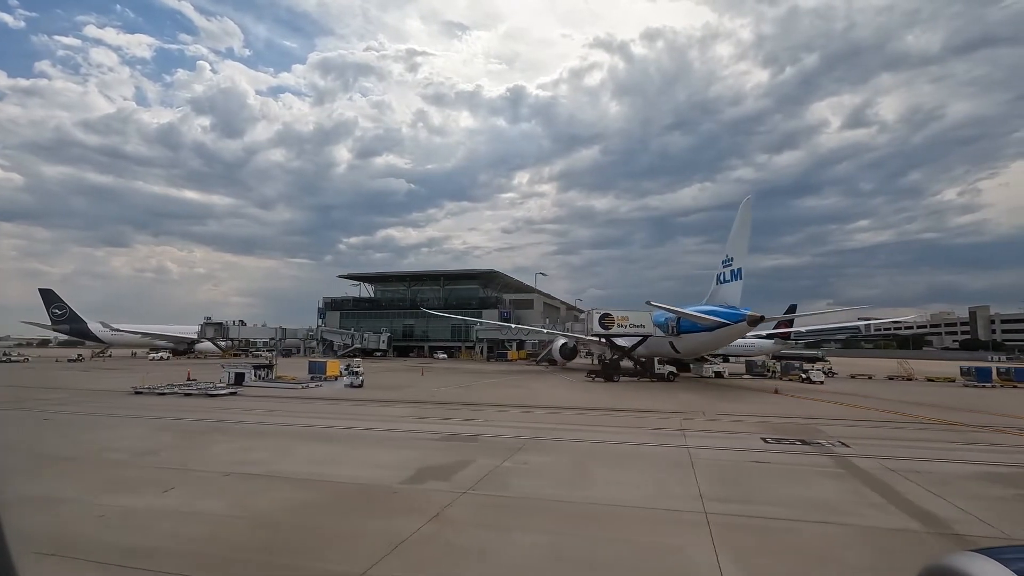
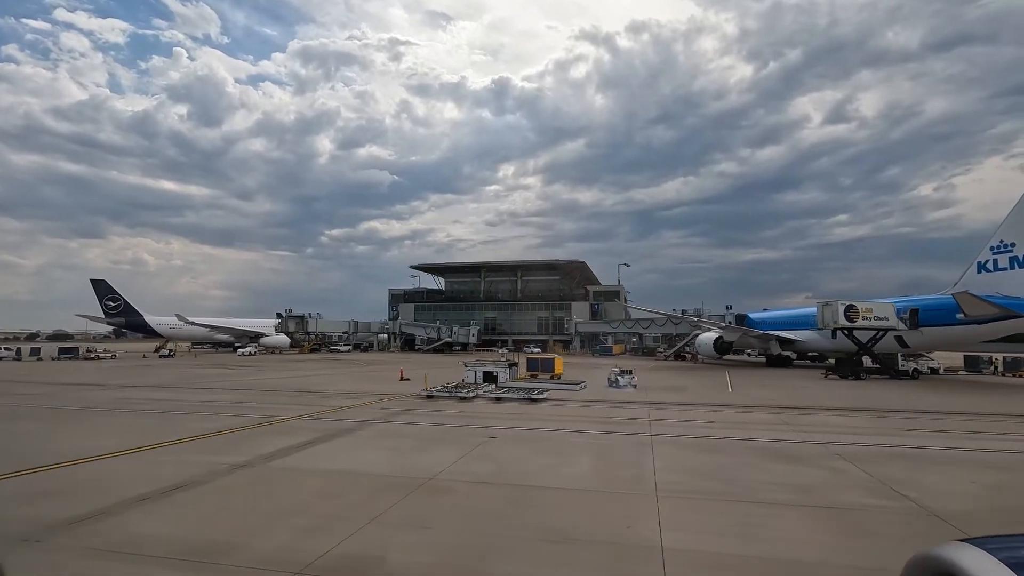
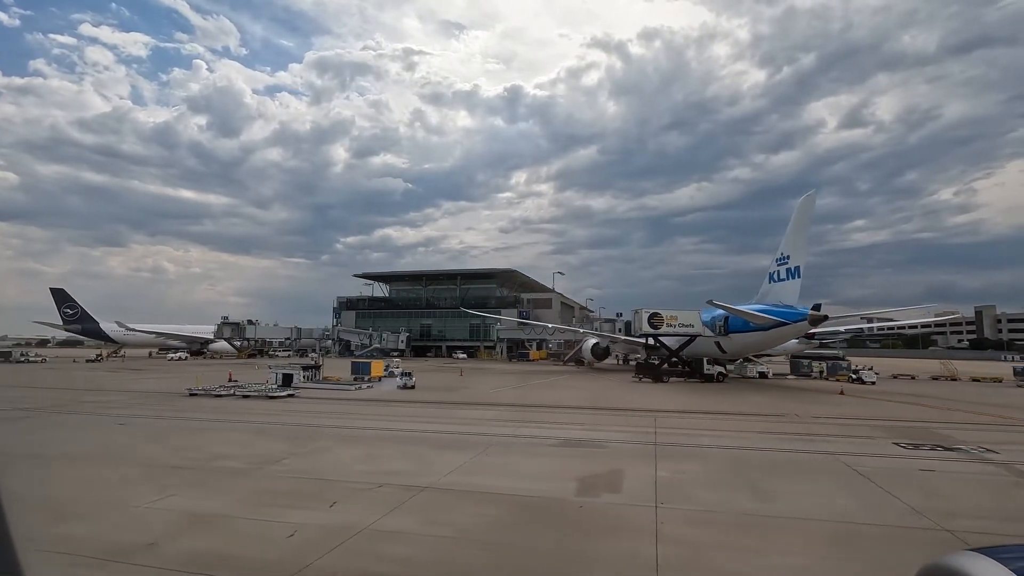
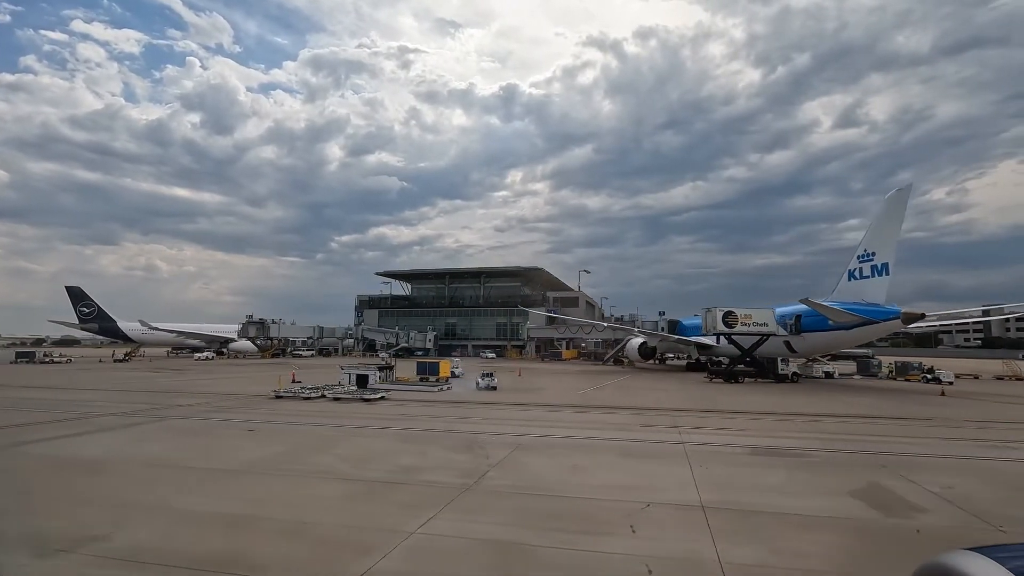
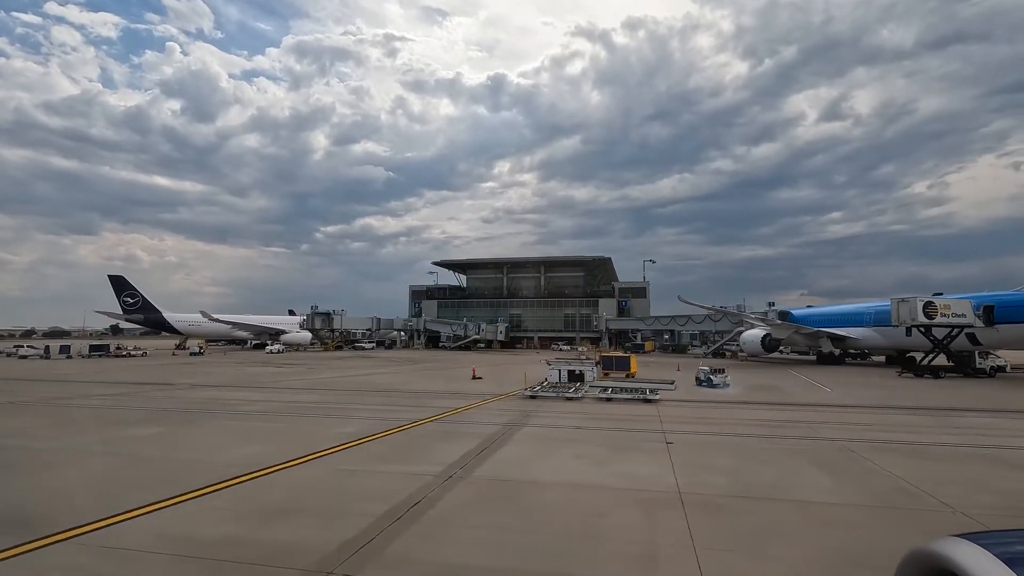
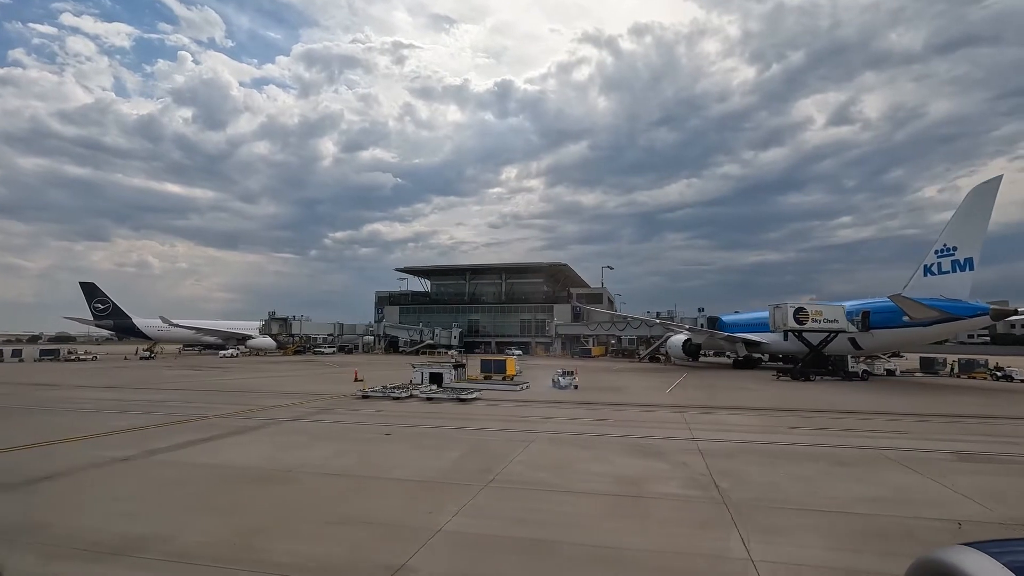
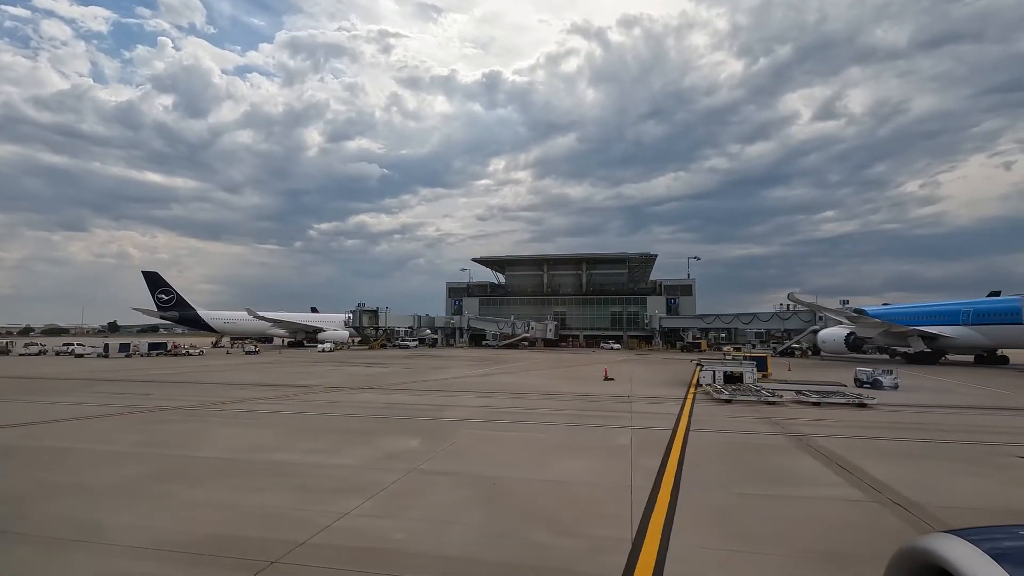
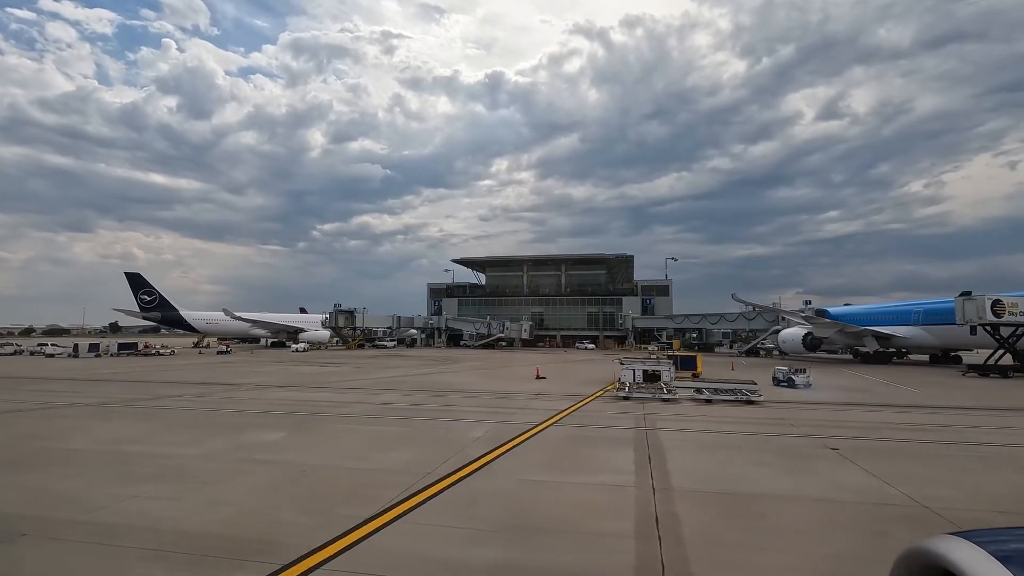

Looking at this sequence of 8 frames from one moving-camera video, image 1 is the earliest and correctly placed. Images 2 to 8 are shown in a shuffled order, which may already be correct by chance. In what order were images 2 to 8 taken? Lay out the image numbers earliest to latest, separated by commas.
3, 4, 6, 2, 5, 8, 7
